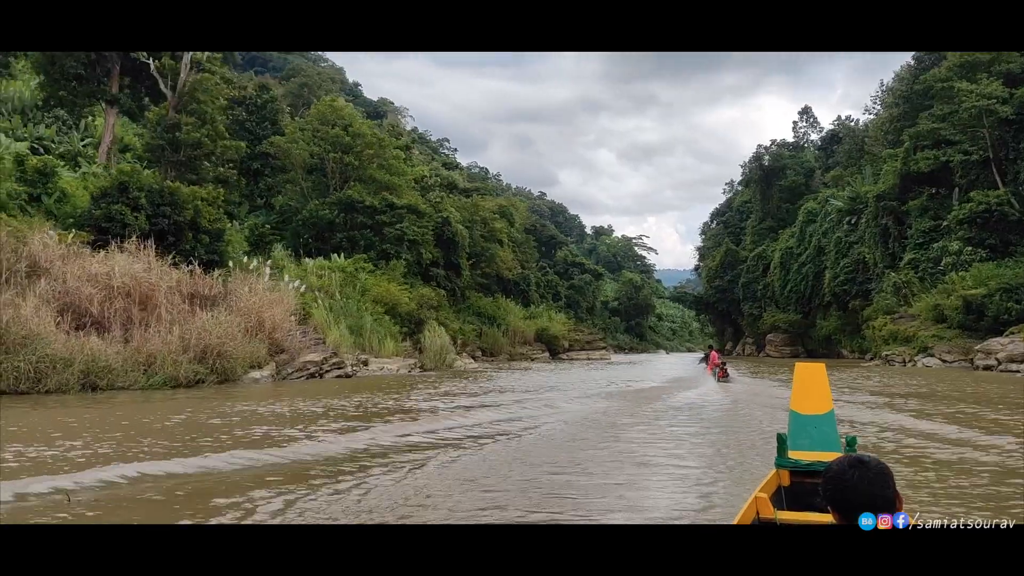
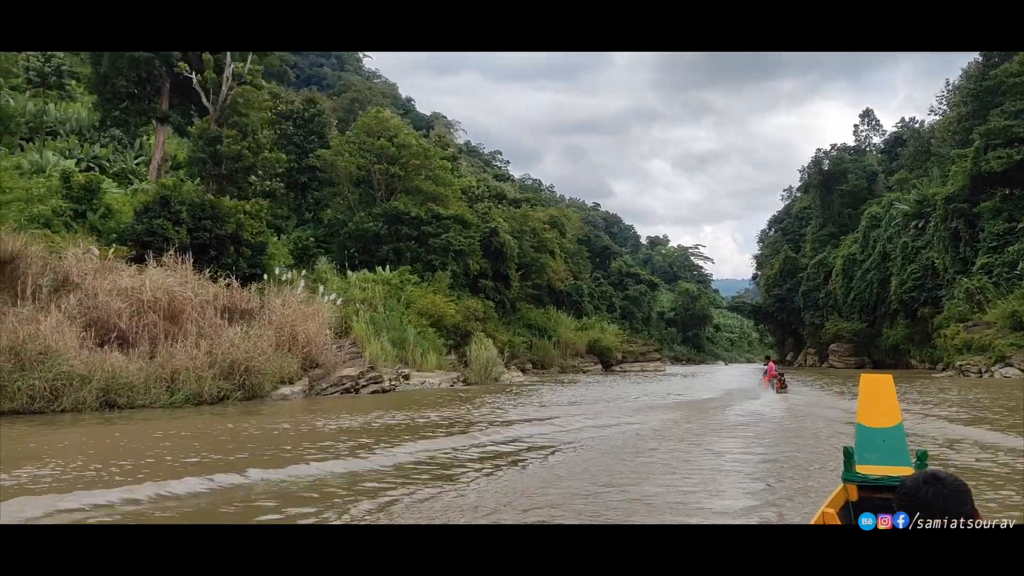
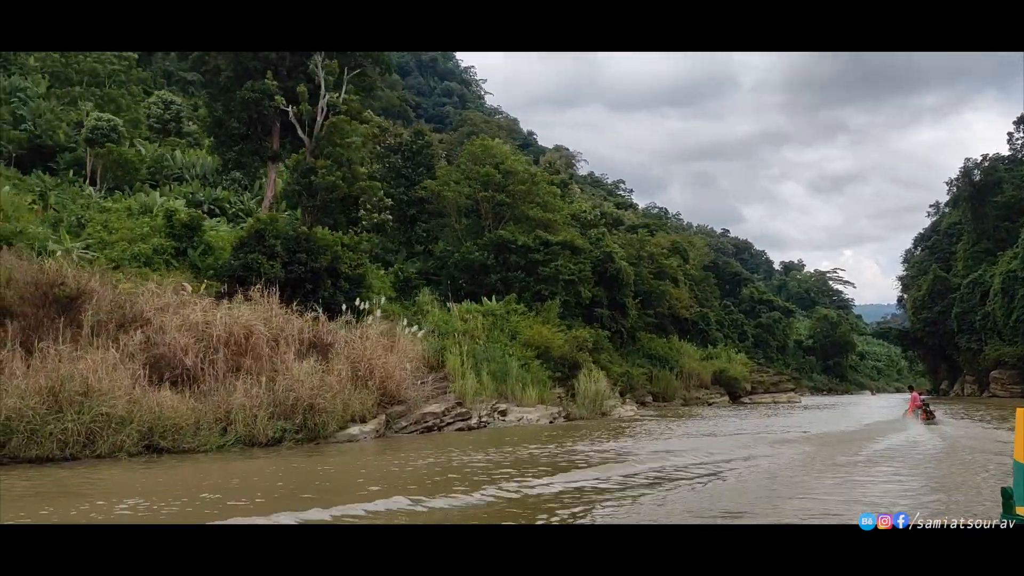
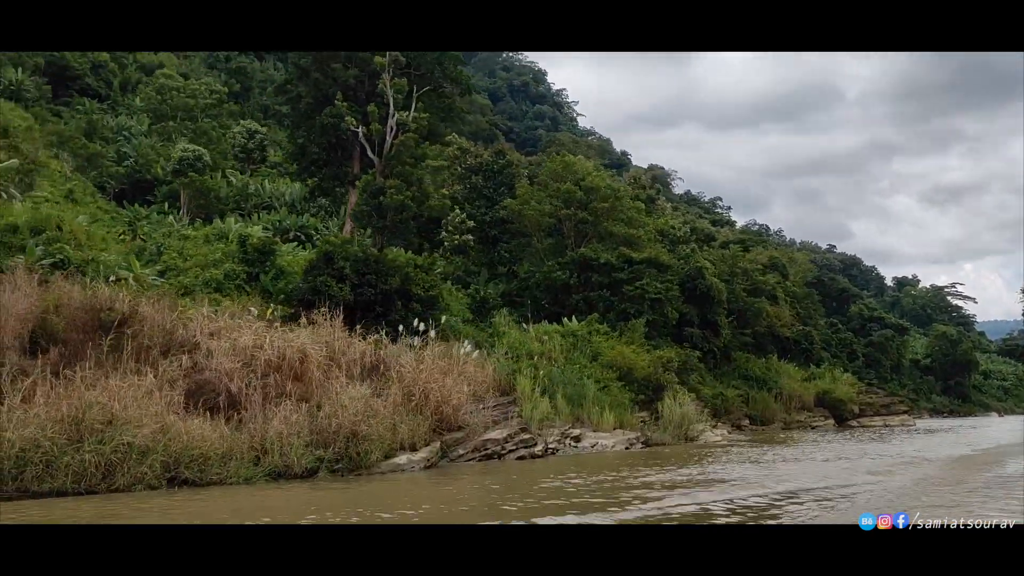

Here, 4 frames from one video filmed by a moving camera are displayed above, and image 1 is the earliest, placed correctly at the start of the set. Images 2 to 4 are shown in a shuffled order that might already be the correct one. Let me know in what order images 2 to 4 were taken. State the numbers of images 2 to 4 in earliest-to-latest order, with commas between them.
2, 3, 4
